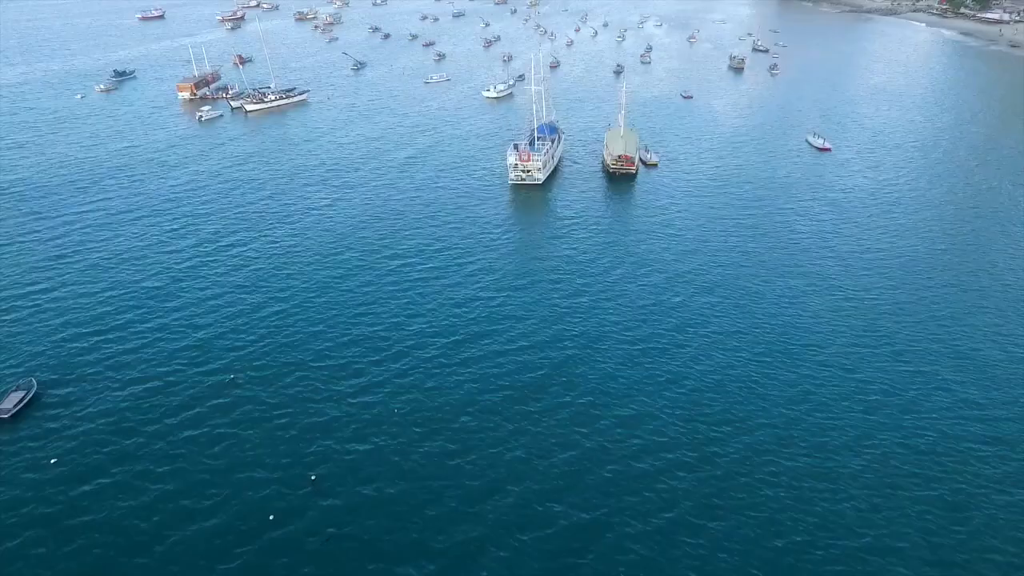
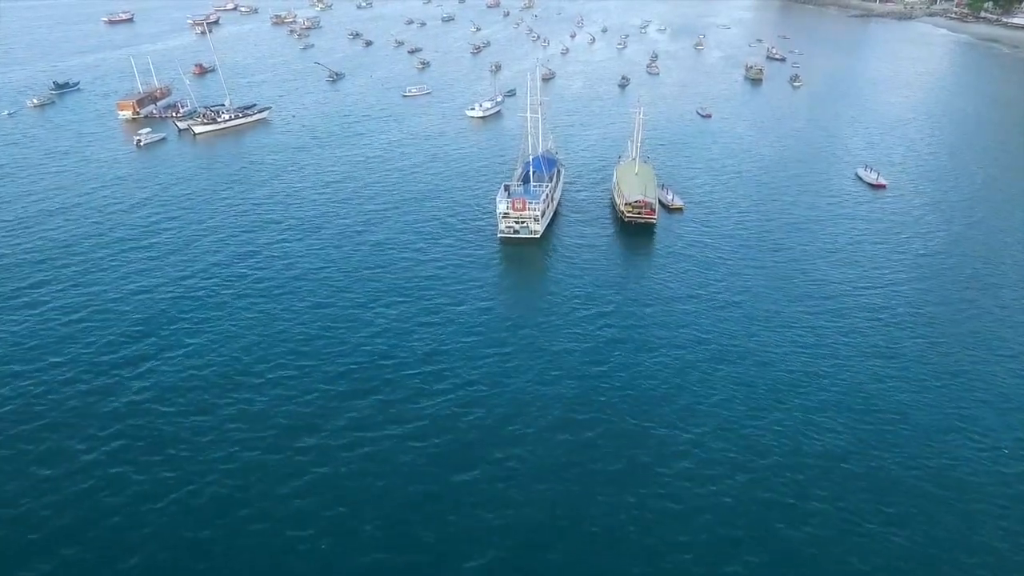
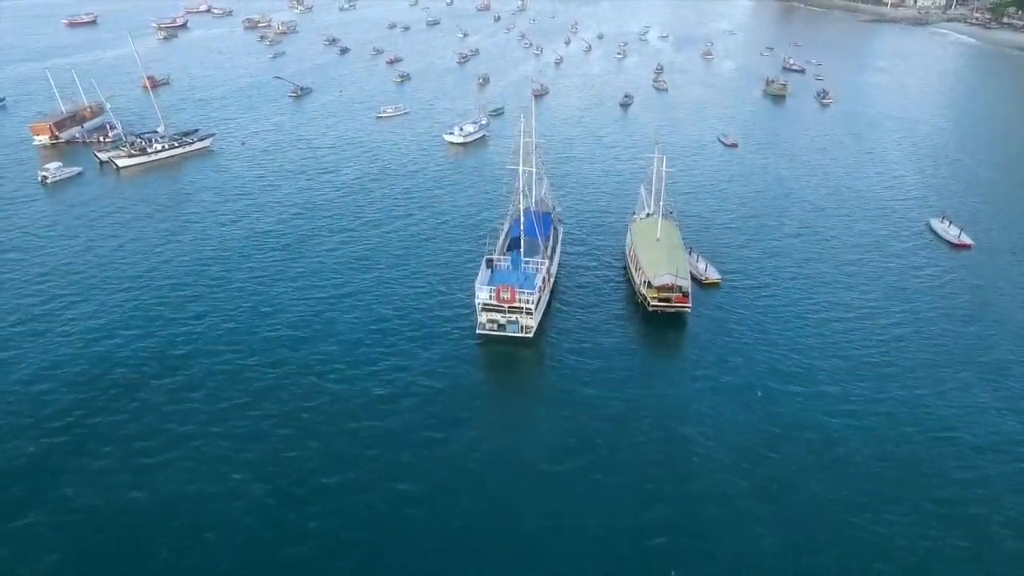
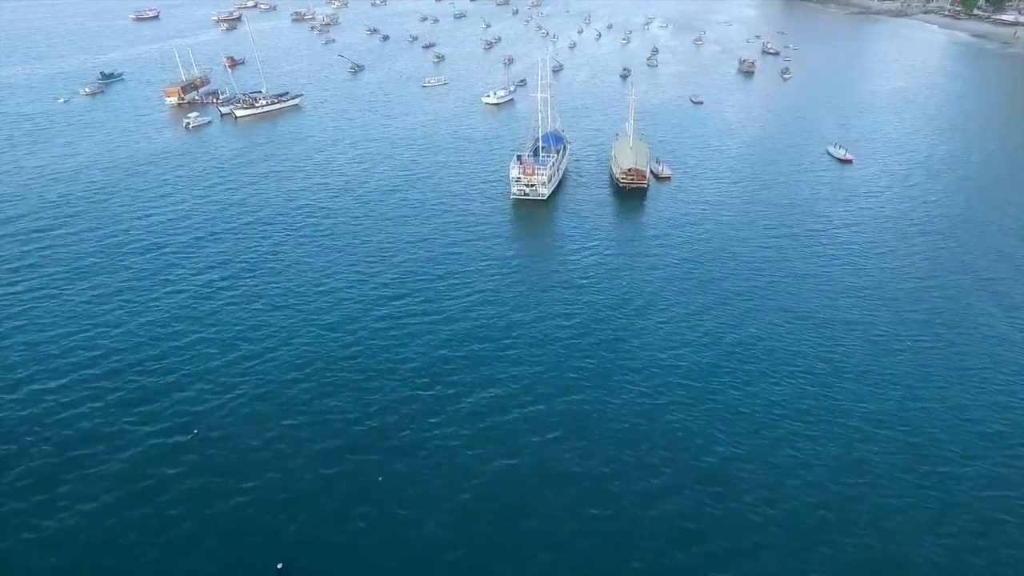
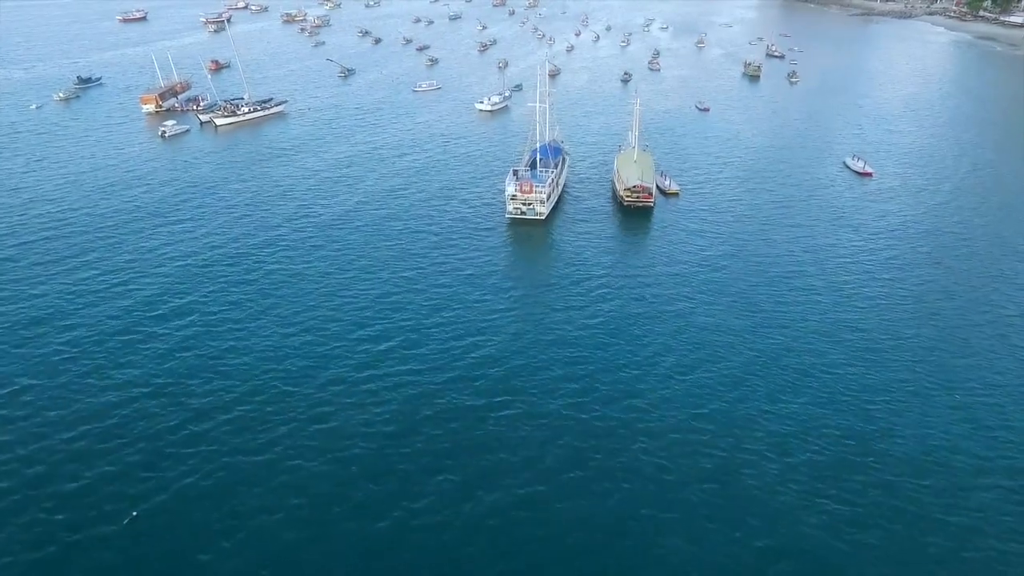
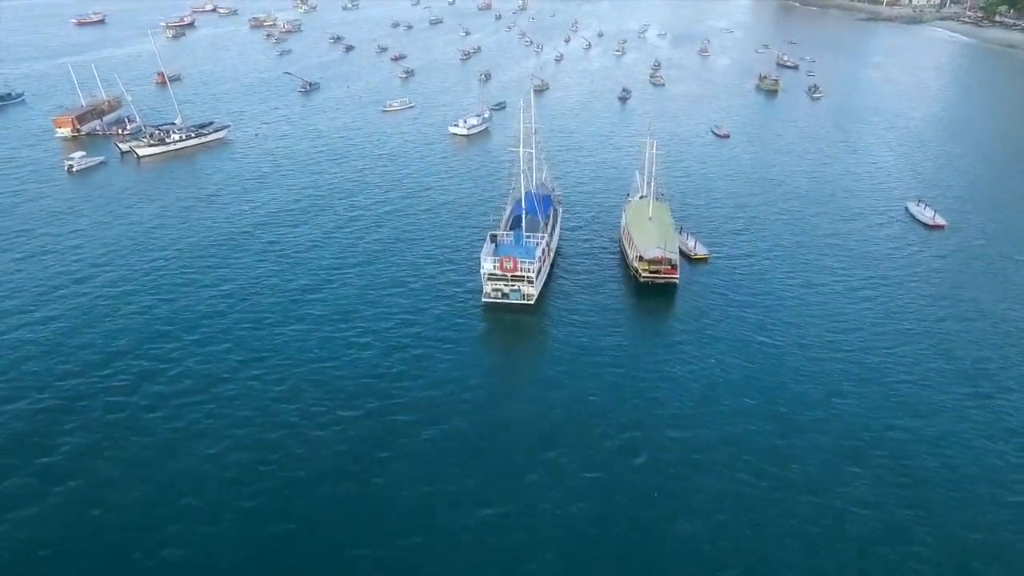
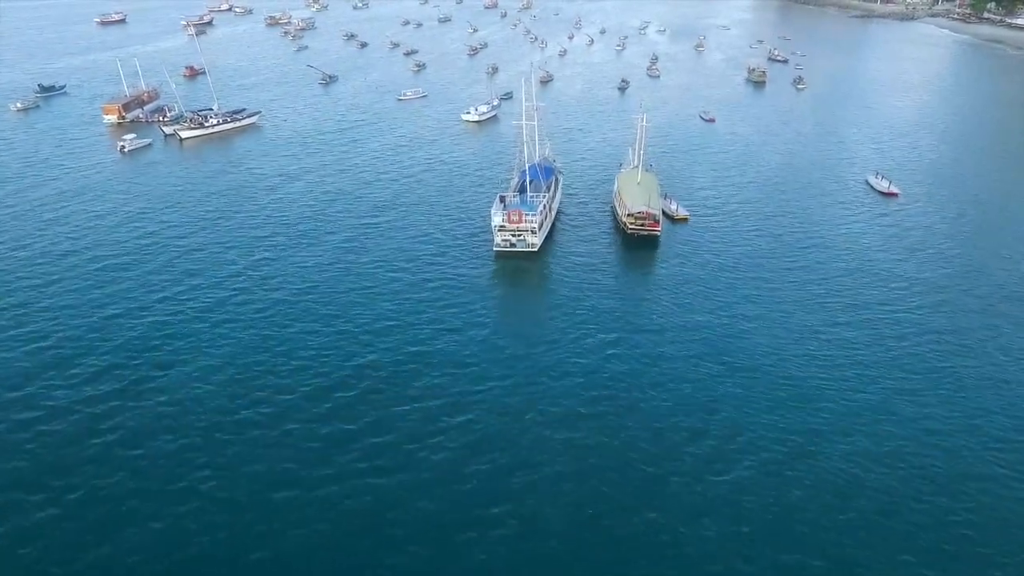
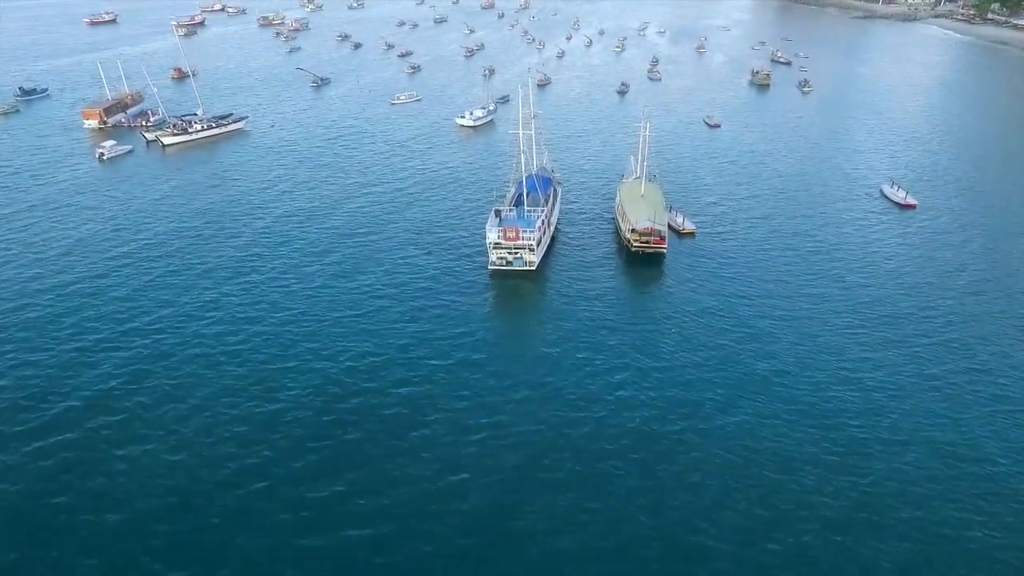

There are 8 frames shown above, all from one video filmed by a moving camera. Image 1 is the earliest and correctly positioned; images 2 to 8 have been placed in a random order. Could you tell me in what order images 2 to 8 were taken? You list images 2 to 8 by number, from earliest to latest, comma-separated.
4, 5, 2, 7, 8, 6, 3
